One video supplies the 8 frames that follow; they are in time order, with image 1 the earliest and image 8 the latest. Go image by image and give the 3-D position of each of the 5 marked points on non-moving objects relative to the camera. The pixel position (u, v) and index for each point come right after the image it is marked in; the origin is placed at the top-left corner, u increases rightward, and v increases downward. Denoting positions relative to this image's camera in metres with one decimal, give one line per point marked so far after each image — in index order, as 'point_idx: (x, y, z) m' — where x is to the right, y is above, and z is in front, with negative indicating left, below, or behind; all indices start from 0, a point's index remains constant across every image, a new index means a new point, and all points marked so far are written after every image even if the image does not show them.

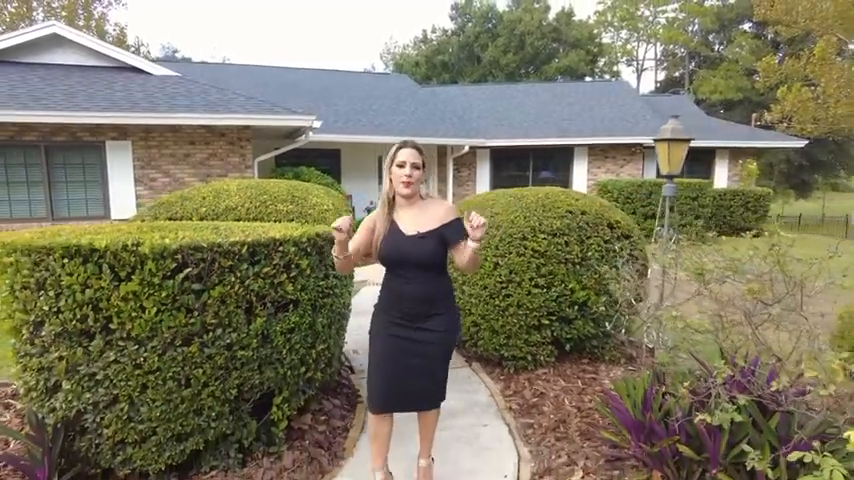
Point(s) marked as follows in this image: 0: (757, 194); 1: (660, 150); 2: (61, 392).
0: (+8.8, +1.2, +14.3) m
1: (+1.7, +0.7, +4.0) m
2: (-1.6, -0.7, +2.4) m
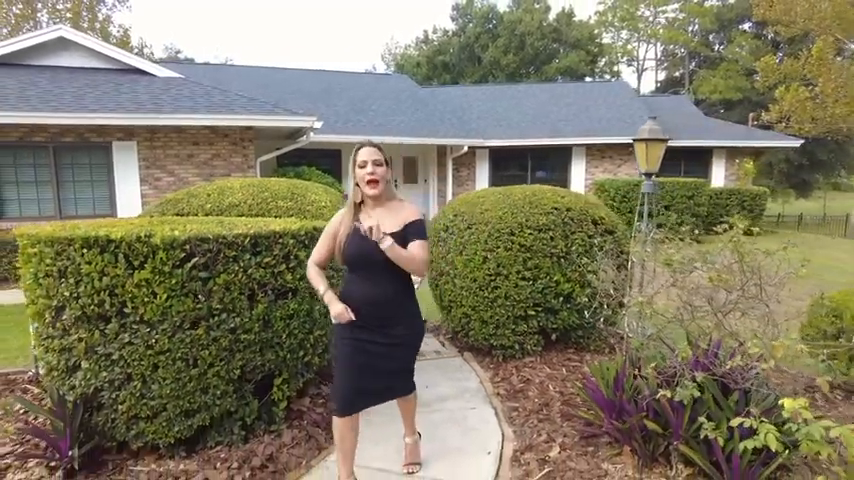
0: (+8.7, +1.2, +14.5) m
1: (+1.6, +0.7, +4.2) m
2: (-1.7, -0.6, +2.6) m
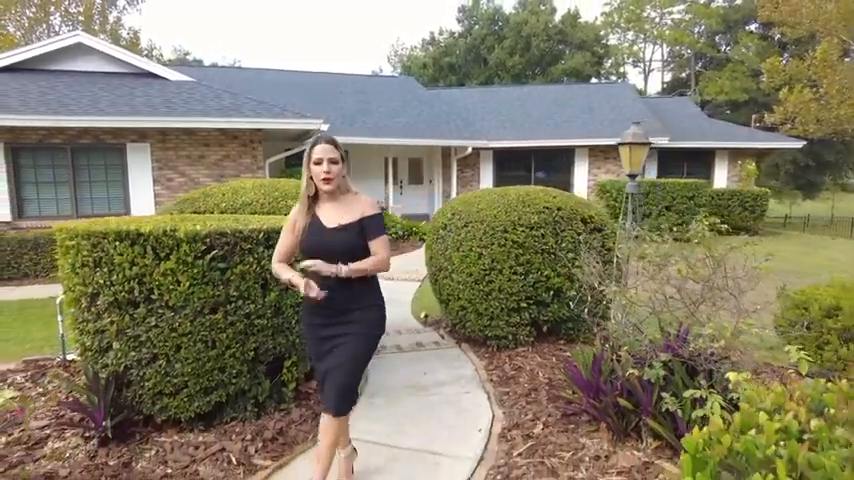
0: (+8.9, +1.2, +14.7) m
1: (+1.6, +0.7, +4.5) m
2: (-1.7, -0.6, +2.9) m
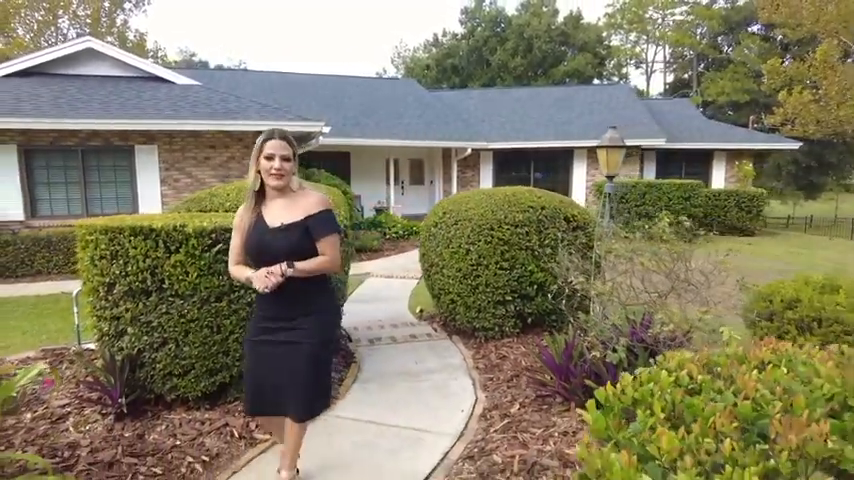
0: (+8.9, +1.2, +14.9) m
1: (+1.5, +0.7, +4.8) m
2: (-1.8, -0.6, +3.2) m
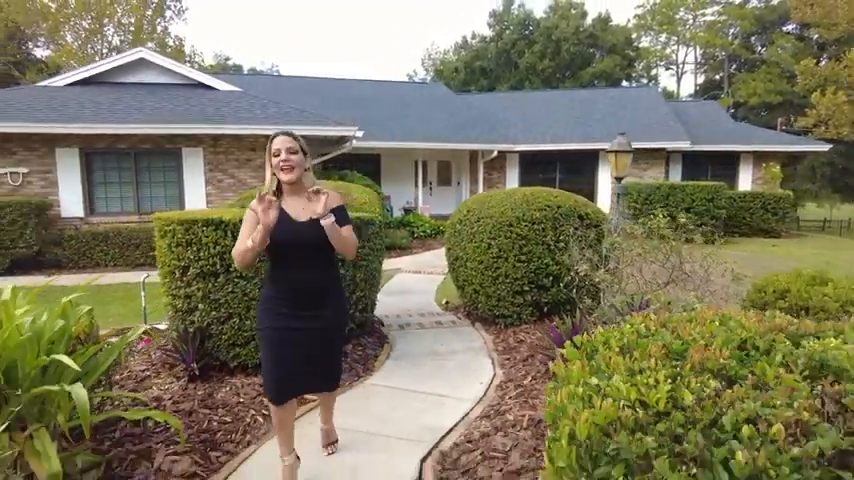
0: (+9.6, +1.2, +15.0) m
1: (+1.8, +0.8, +5.2) m
2: (-1.6, -0.5, +3.9) m
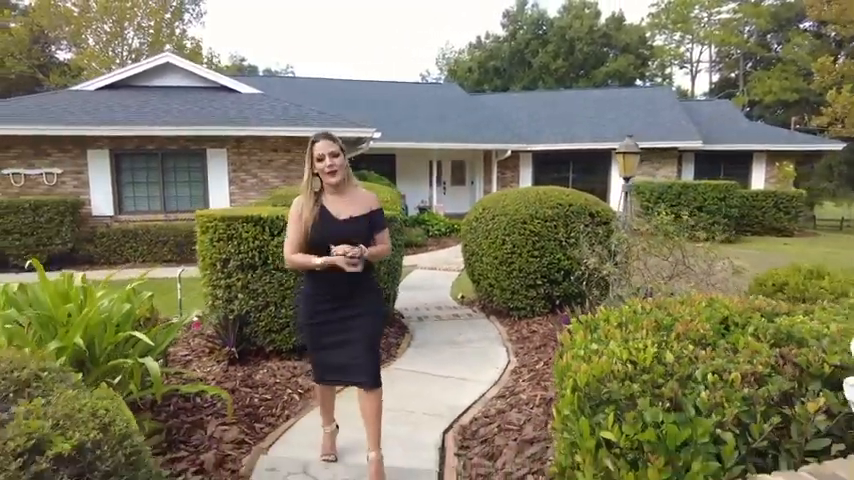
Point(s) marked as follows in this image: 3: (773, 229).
0: (+10.0, +1.2, +15.1) m
1: (+2.0, +0.8, +5.5) m
2: (-1.5, -0.5, +4.2) m
3: (+9.7, +0.3, +15.3) m
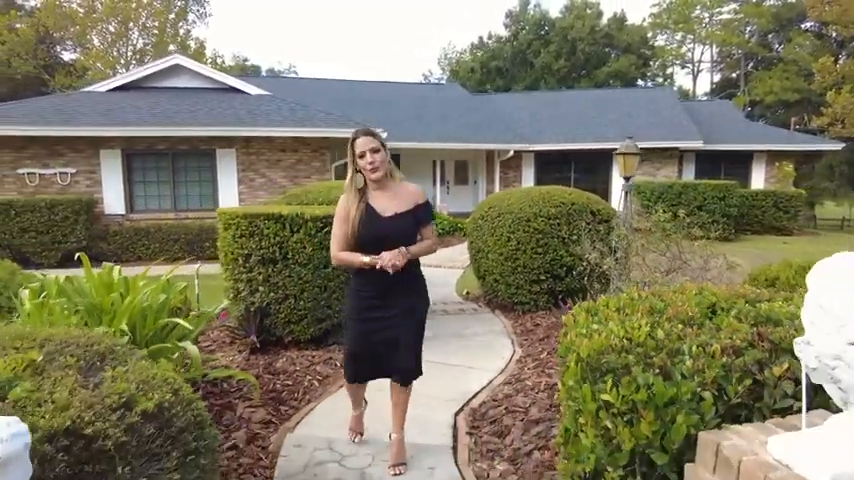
0: (+10.2, +1.3, +15.3) m
1: (+2.0, +0.8, +5.8) m
2: (-1.4, -0.4, +4.5) m
3: (+9.8, +0.3, +15.5) m
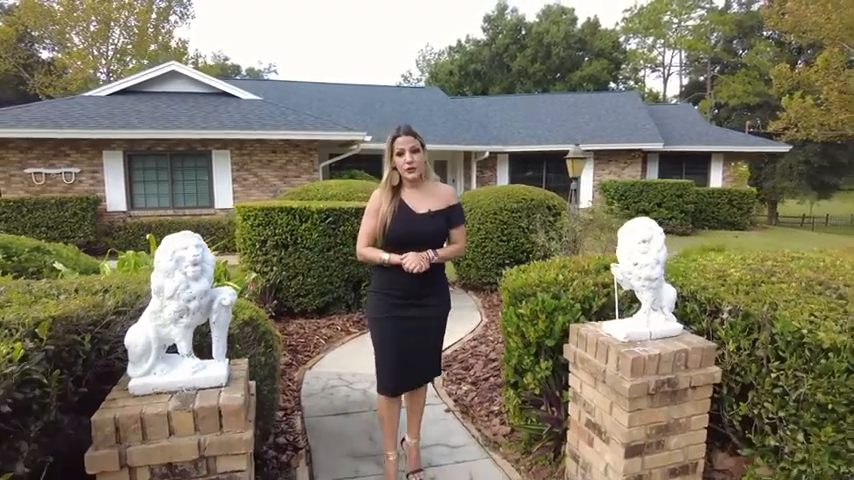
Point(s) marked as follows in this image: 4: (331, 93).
0: (+9.6, +1.4, +16.7) m
1: (+1.8, +1.0, +6.9) m
2: (-1.5, -0.3, +5.5) m
3: (+9.2, +0.5, +16.9) m
4: (-3.5, +5.4, +19.9) m
